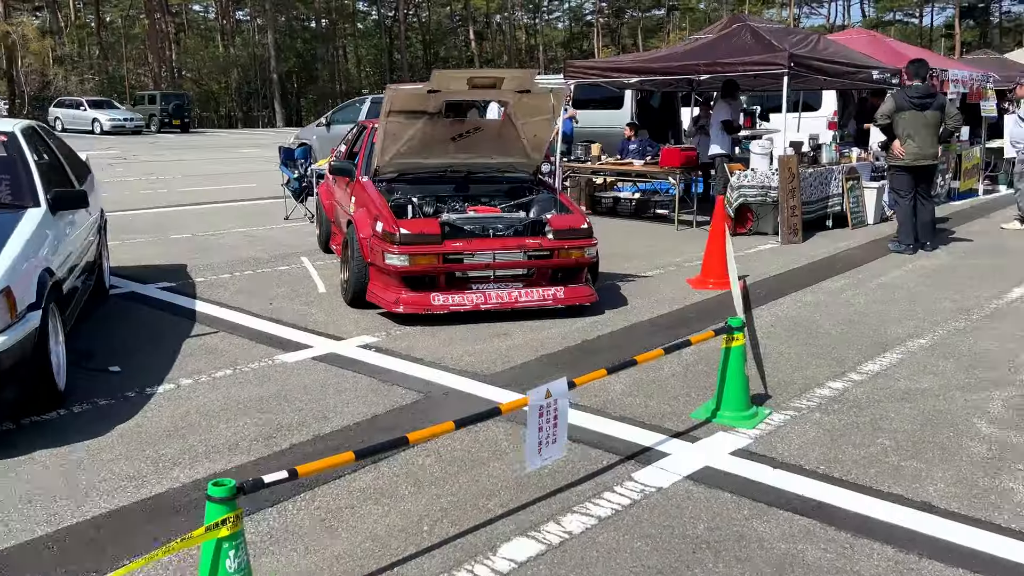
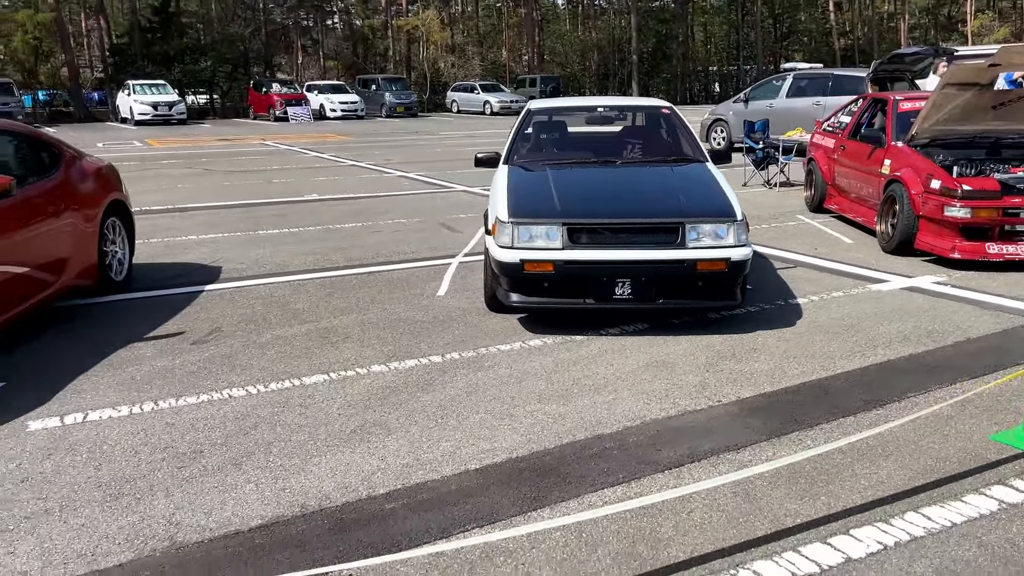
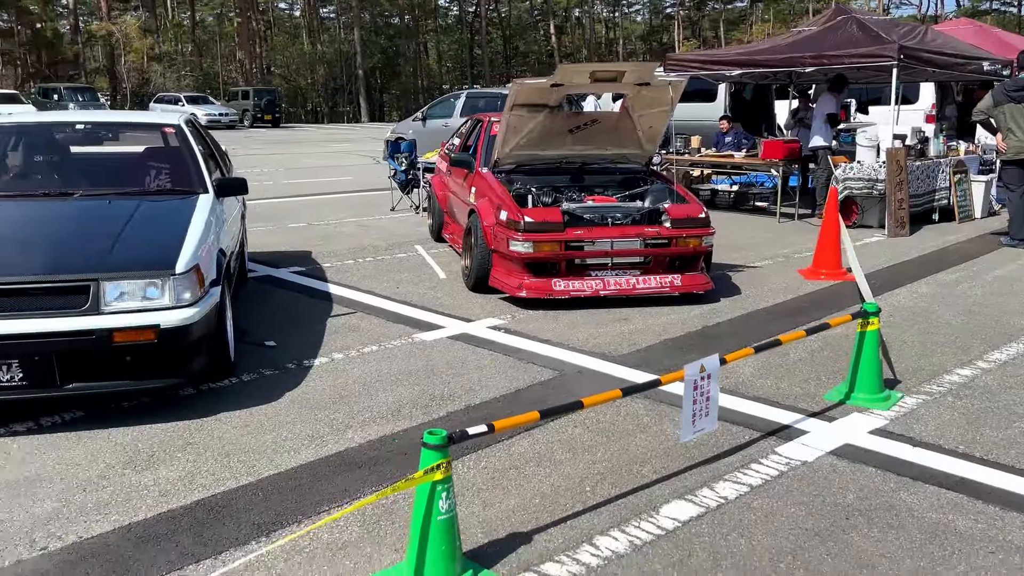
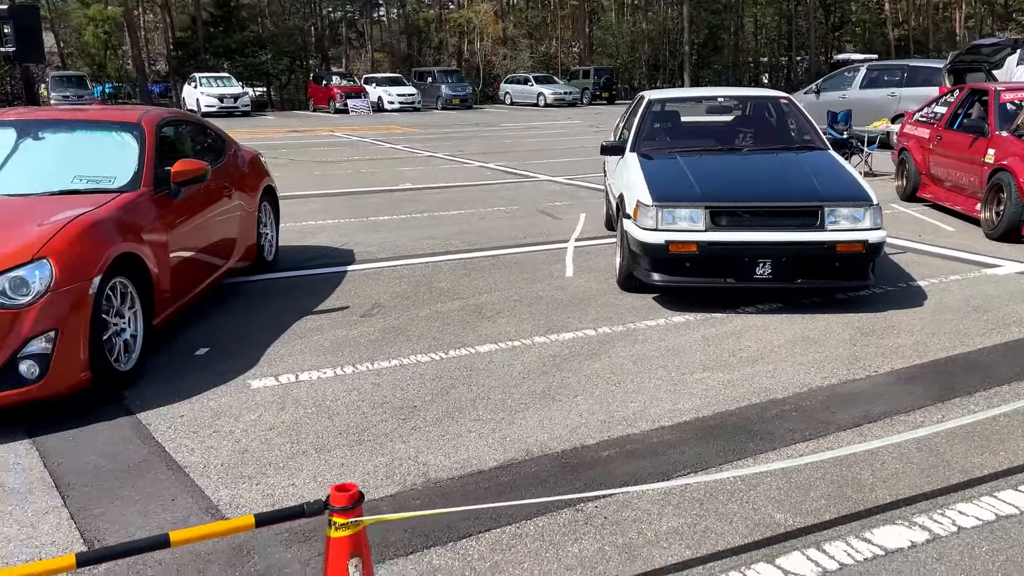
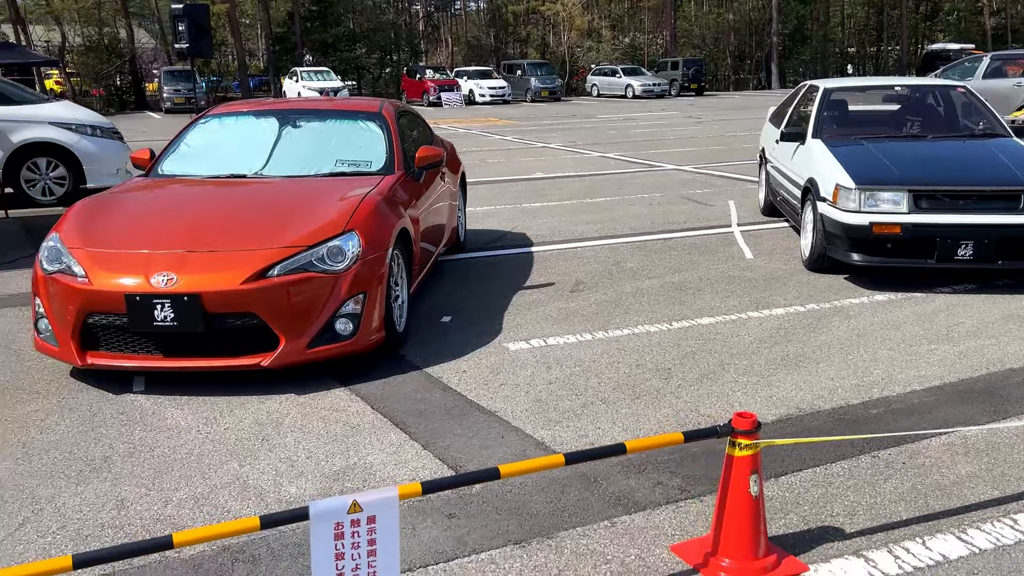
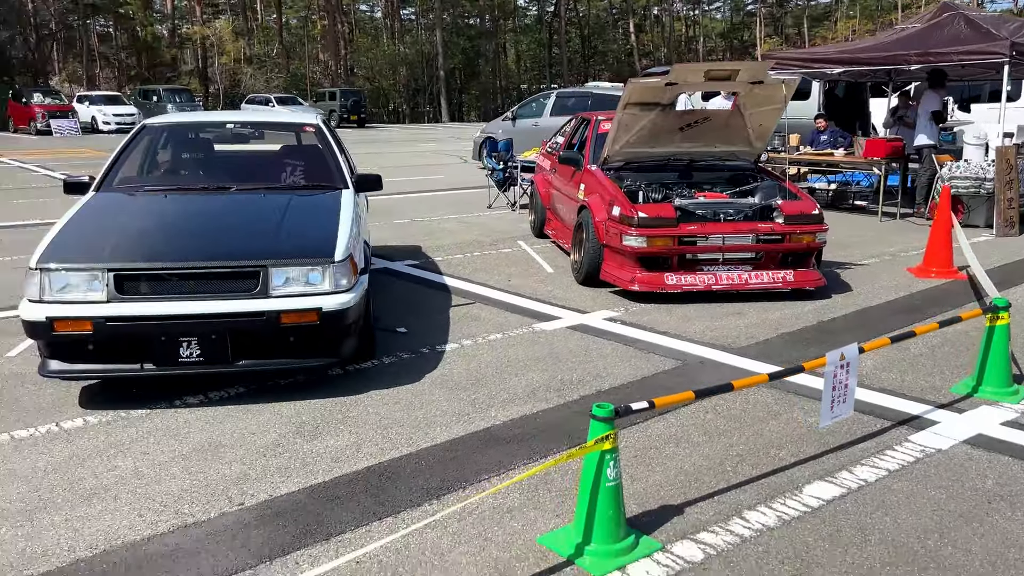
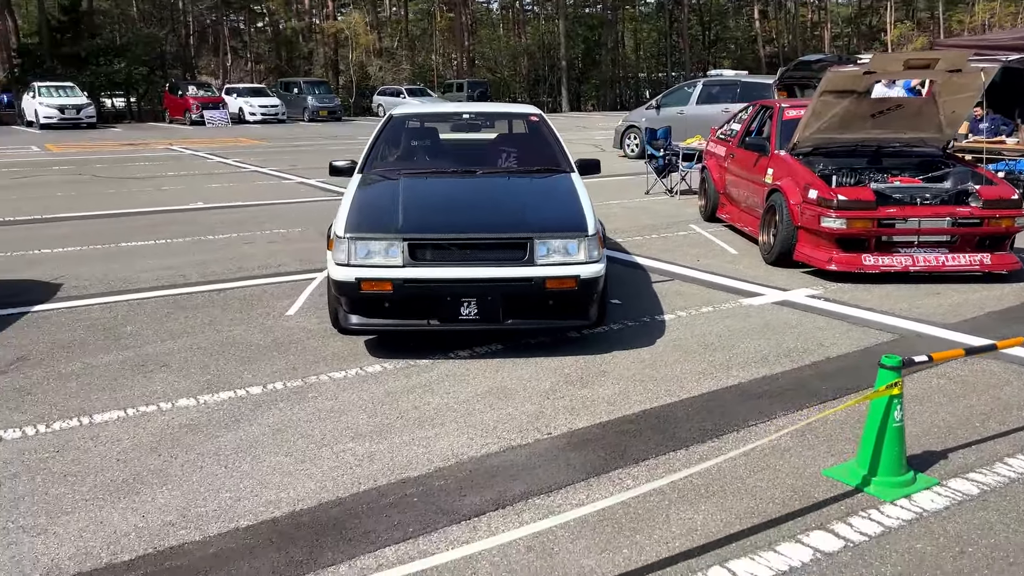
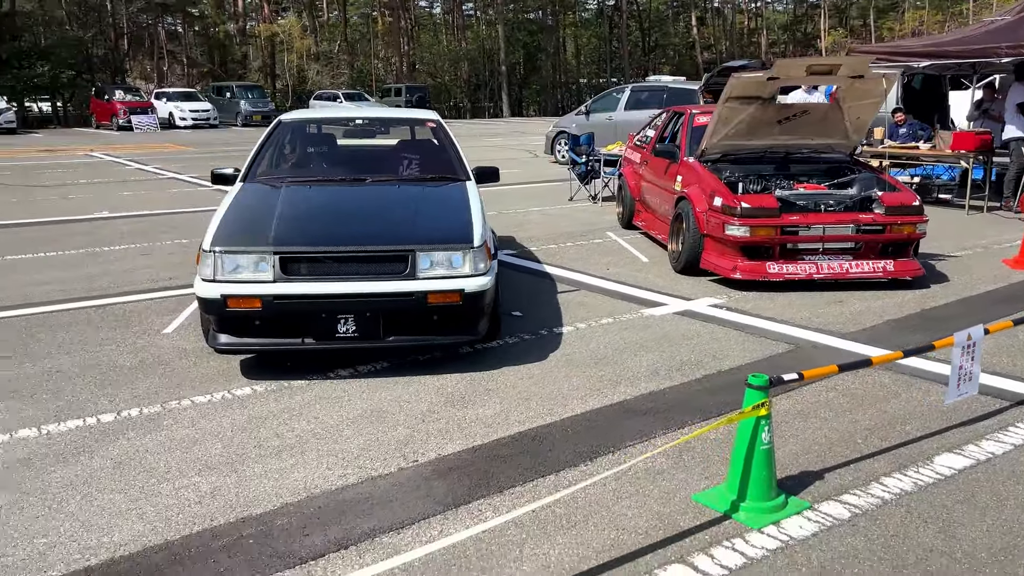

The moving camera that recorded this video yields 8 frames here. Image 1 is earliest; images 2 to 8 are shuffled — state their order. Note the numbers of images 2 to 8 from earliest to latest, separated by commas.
3, 6, 8, 7, 2, 4, 5
